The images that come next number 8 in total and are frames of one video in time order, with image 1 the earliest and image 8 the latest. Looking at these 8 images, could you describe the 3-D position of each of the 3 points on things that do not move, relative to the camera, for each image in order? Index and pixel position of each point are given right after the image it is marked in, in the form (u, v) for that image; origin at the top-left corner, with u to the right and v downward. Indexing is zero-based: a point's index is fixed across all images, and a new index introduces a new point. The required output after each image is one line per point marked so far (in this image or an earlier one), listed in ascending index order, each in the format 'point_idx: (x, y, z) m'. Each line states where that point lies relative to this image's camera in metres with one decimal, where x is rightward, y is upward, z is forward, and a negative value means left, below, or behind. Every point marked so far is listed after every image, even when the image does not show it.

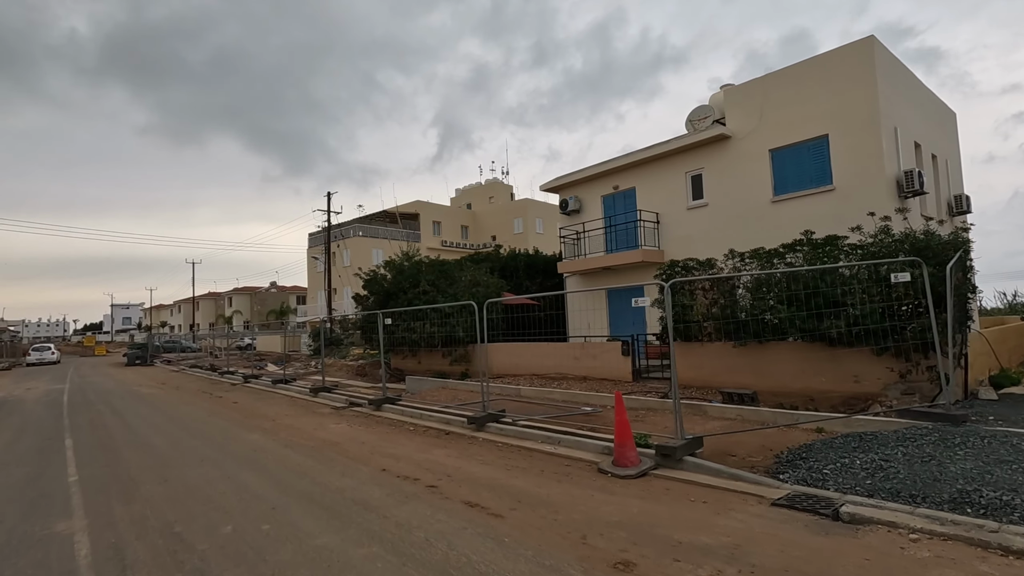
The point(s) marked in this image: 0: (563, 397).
0: (+0.9, -2.1, +10.1) m
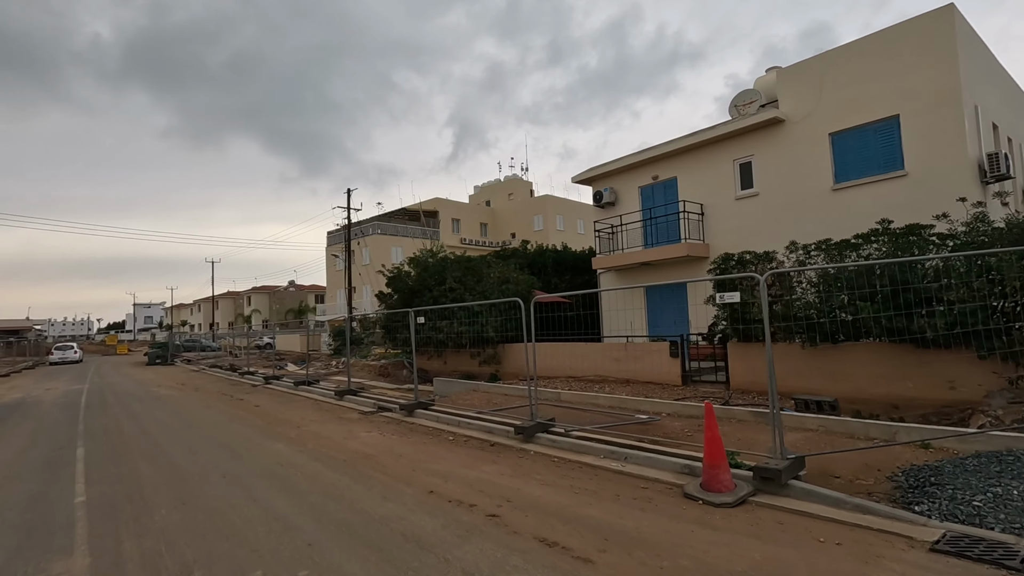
0: (+1.7, -2.0, +9.3) m
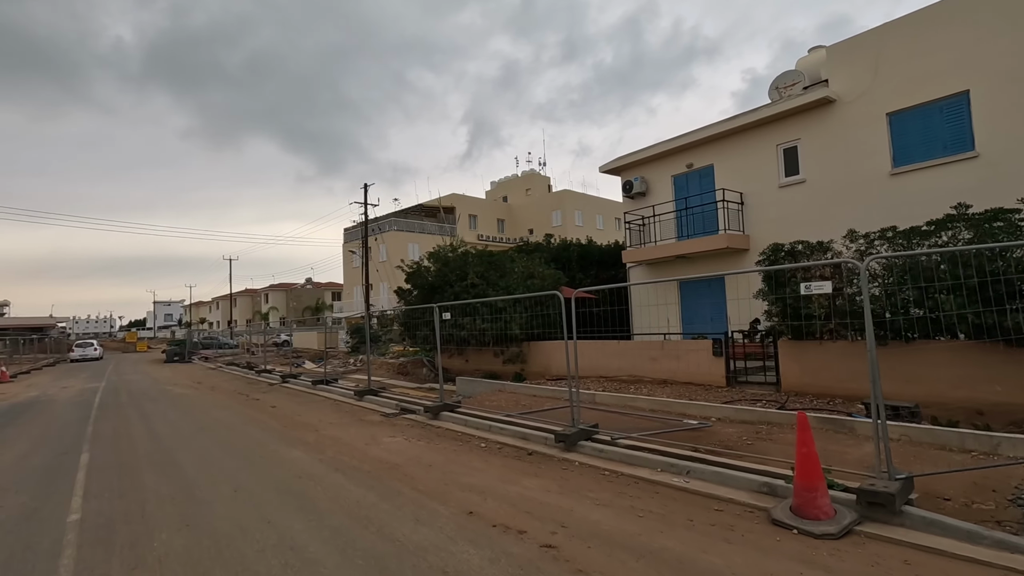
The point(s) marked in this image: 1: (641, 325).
0: (+2.2, -1.9, +8.6) m
1: (+2.5, -0.7, +10.2) m
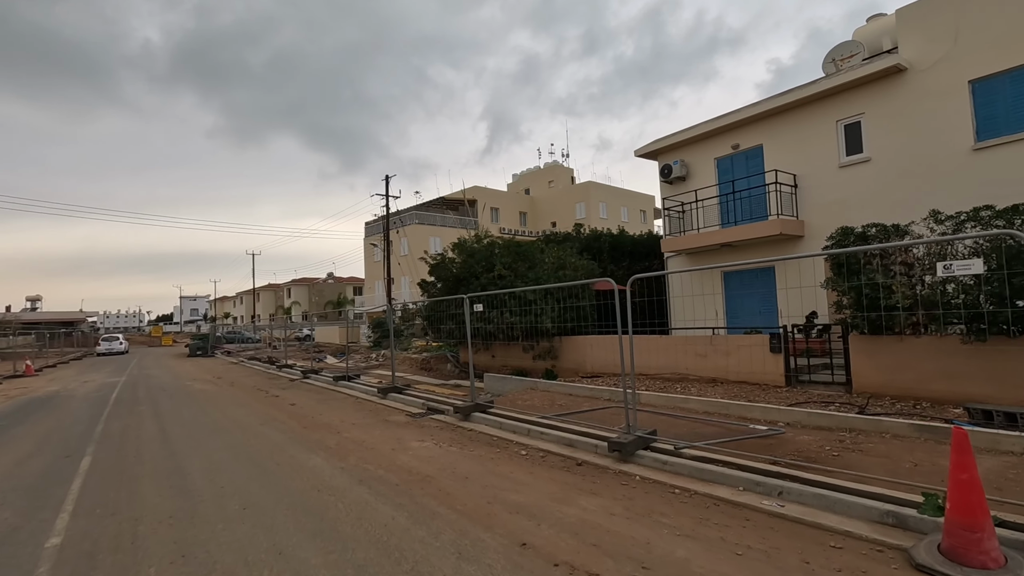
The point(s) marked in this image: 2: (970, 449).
0: (+2.7, -1.7, +7.8) m
1: (+3.1, -0.5, +9.4) m
2: (+2.4, -0.9, +2.9) m
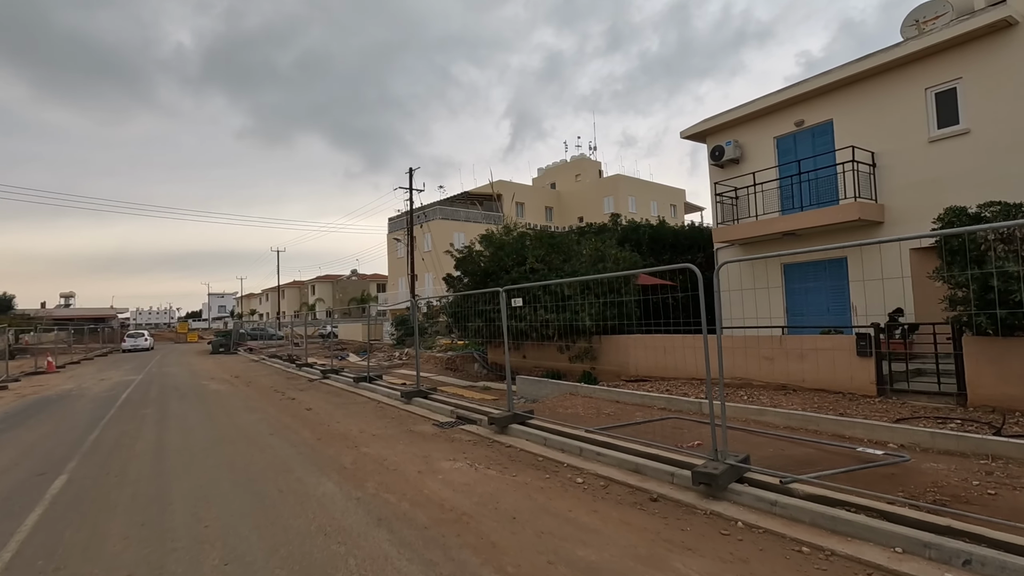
0: (+3.3, -1.6, +6.6) m
1: (+3.7, -0.4, +8.1) m
2: (+2.8, -0.8, +1.7) m
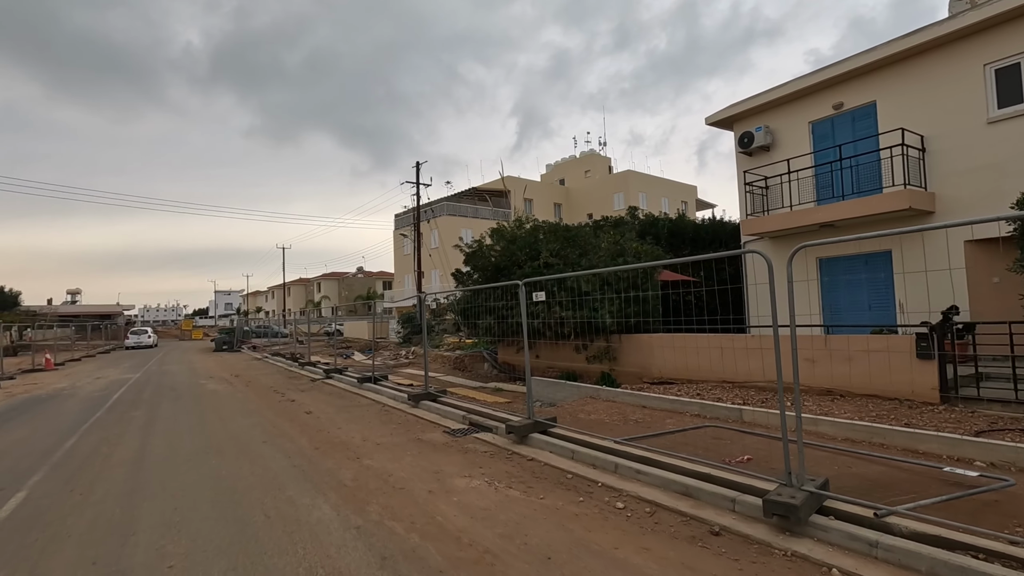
0: (+3.5, -1.5, +5.8) m
1: (+4.0, -0.3, +7.3) m
2: (+3.0, -0.7, +0.9) m
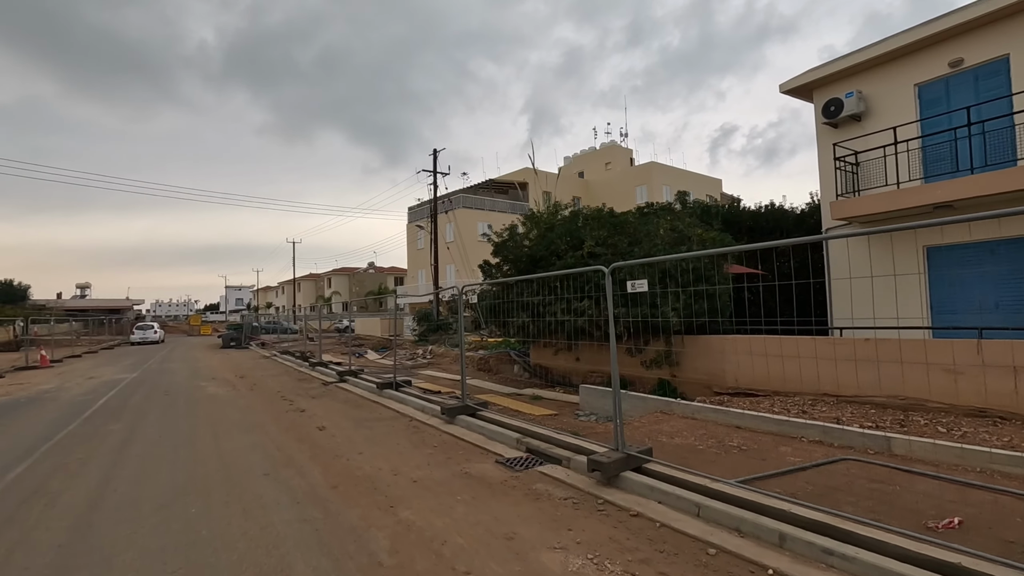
0: (+4.2, -1.5, +4.2) m
1: (+4.7, -0.3, +5.7) m
2: (+3.6, -0.7, -0.7) m
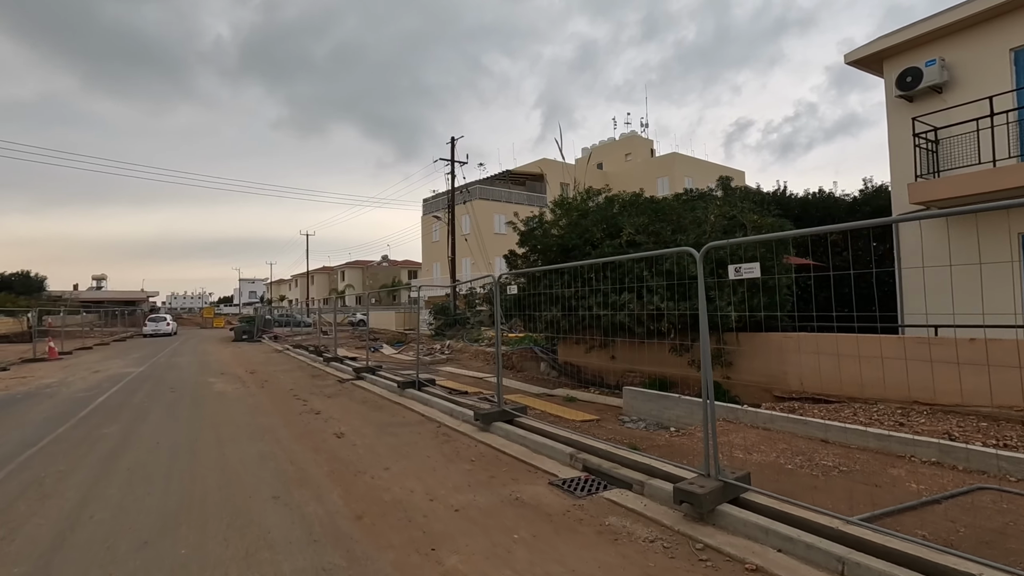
0: (+4.7, -1.4, +3.2) m
1: (+5.2, -0.2, +4.7) m
2: (+3.9, -0.6, -1.7) m
